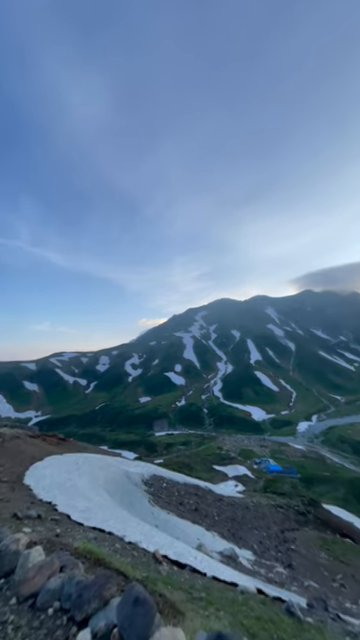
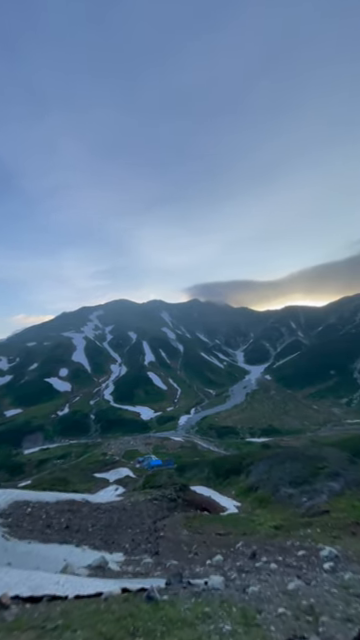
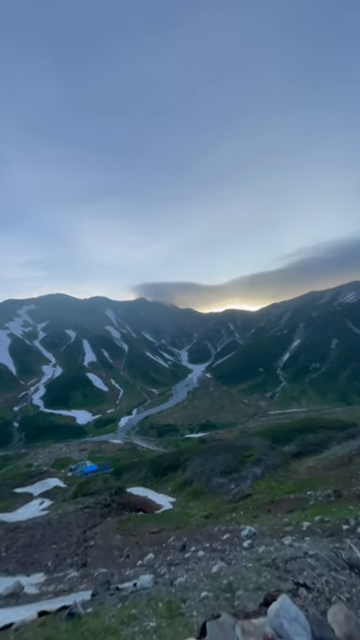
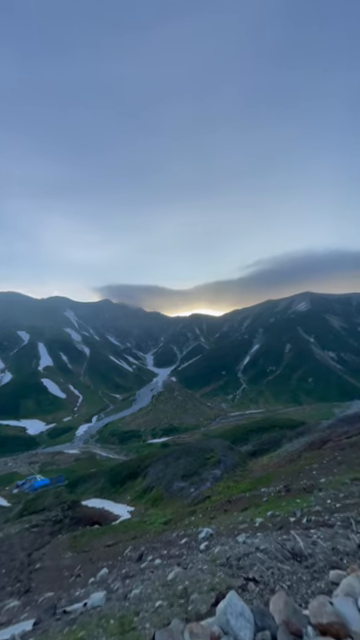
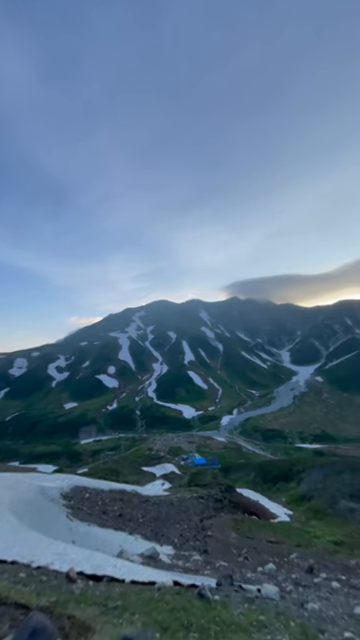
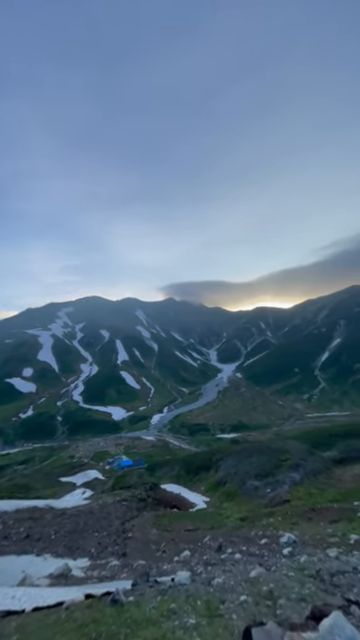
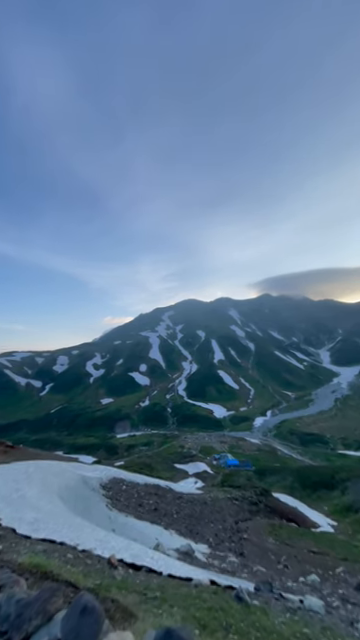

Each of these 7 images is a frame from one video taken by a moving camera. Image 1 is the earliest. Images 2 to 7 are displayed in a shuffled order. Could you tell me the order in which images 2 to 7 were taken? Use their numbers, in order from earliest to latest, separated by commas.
7, 5, 2, 6, 3, 4
